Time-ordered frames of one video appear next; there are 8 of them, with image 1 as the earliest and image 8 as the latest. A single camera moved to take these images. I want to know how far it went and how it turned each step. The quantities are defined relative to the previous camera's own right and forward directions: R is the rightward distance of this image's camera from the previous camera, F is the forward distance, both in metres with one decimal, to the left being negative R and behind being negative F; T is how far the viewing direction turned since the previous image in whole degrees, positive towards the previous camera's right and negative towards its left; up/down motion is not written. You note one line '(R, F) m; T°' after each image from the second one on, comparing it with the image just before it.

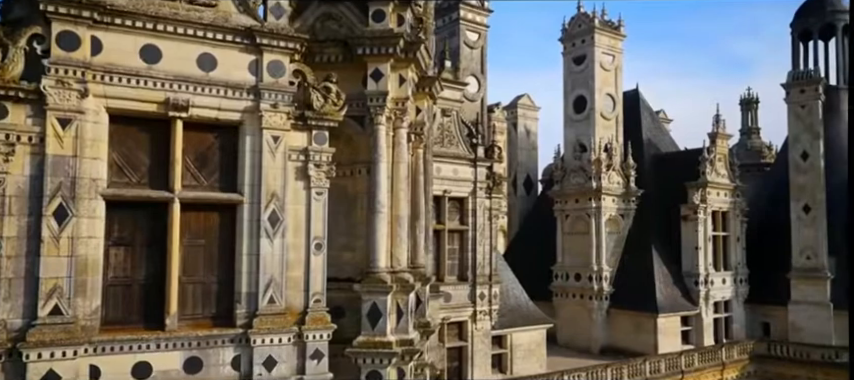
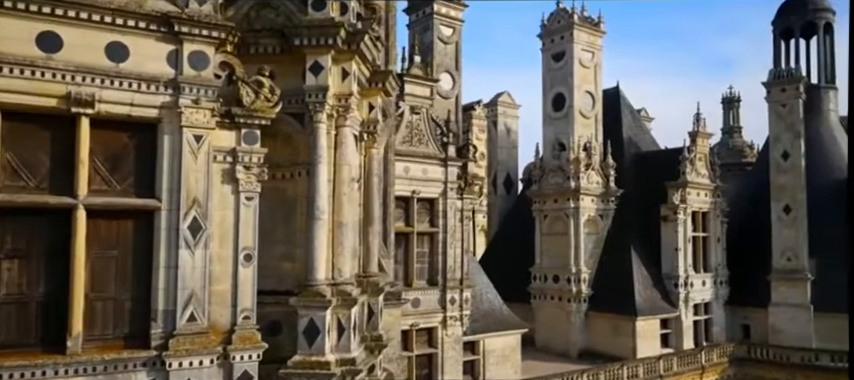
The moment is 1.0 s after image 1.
(+0.3, +0.5) m; +1°
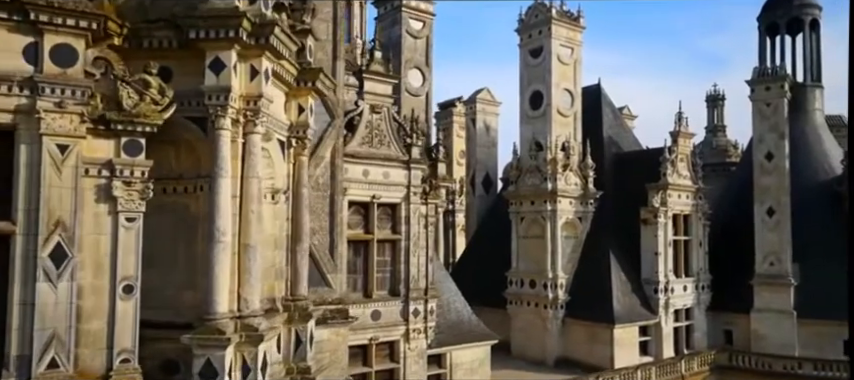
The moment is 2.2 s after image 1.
(+0.4, +0.7) m; +1°
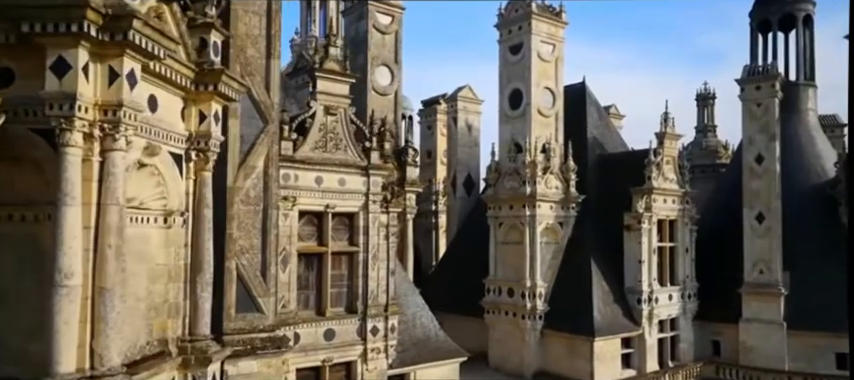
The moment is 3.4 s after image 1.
(+0.4, +0.8) m; 0°
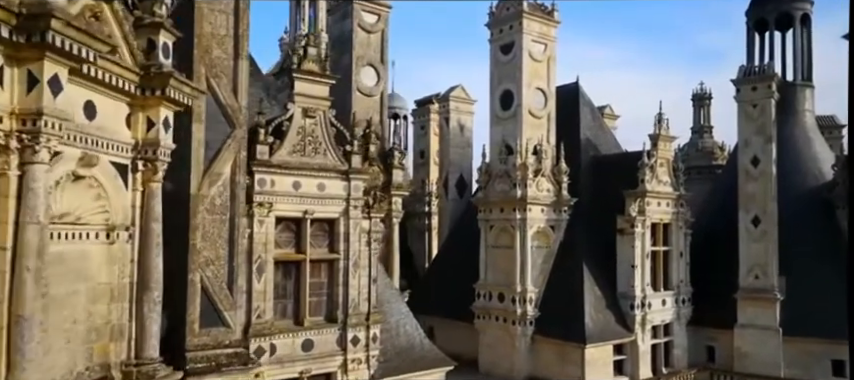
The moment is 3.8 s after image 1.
(+0.2, +0.3) m; 0°
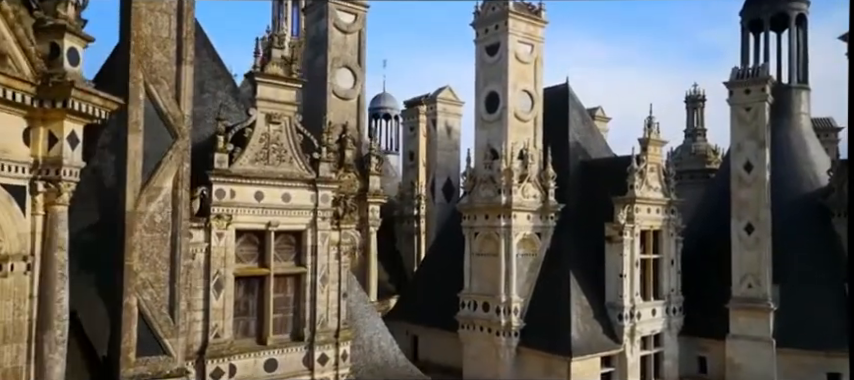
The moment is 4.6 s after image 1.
(+0.3, +0.5) m; 0°
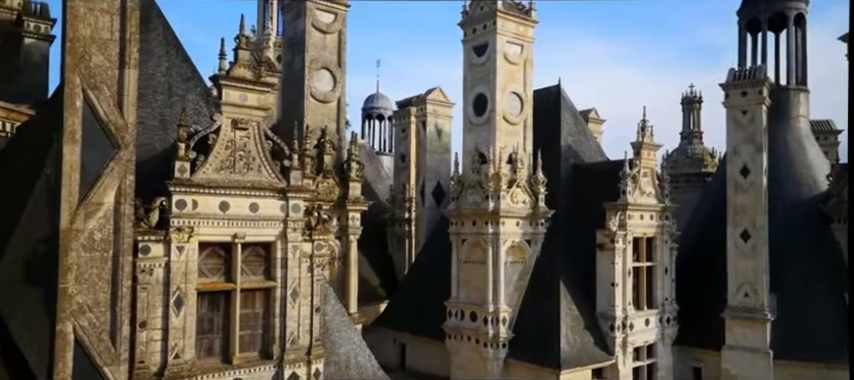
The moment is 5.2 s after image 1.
(+0.2, +0.5) m; 0°
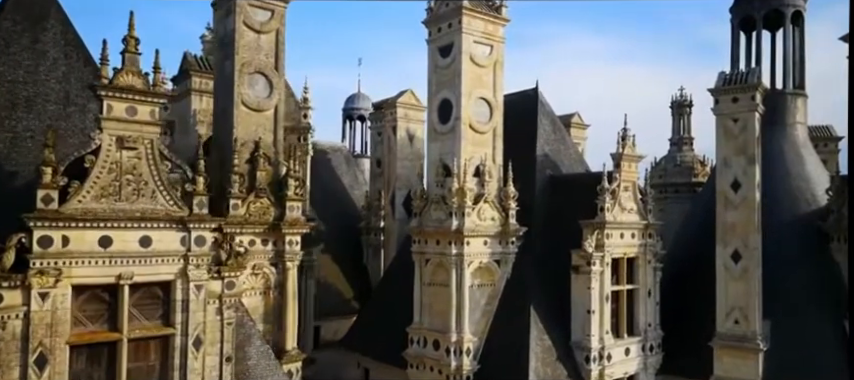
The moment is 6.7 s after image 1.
(+0.7, +1.4) m; 0°
